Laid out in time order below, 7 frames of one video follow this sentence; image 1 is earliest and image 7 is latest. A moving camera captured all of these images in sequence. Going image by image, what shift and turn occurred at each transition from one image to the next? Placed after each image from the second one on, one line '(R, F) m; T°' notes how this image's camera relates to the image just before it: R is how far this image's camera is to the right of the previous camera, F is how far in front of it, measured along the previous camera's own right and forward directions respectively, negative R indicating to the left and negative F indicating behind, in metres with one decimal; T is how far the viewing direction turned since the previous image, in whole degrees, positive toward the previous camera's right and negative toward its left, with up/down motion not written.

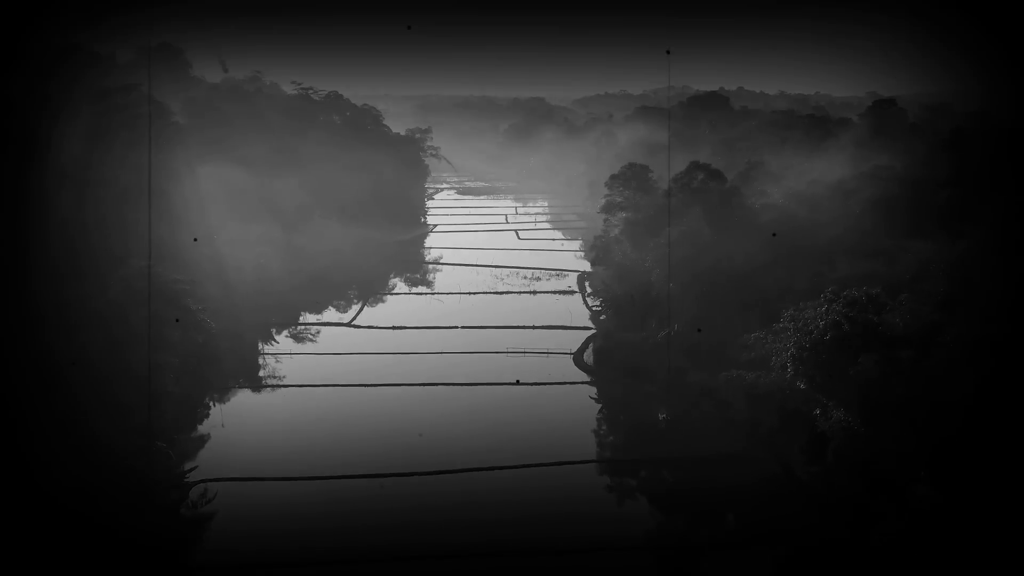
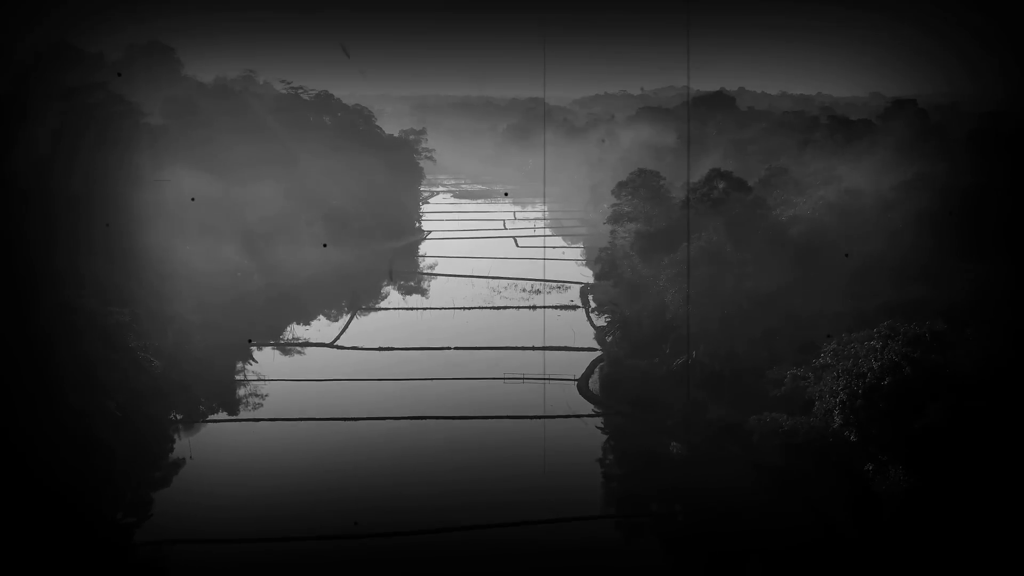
(0.0, +2.1) m; 0°
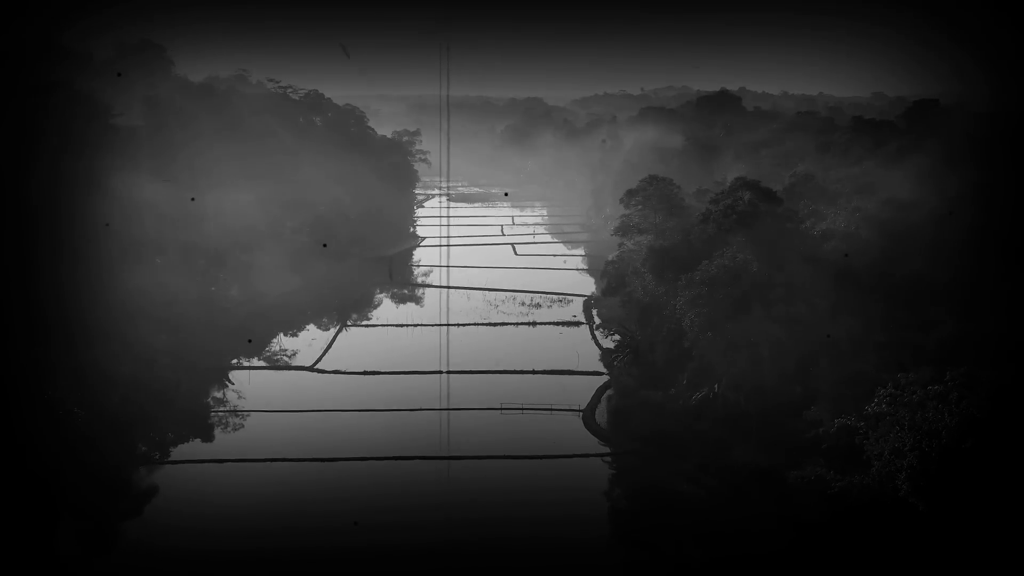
(0.0, +2.0) m; 0°
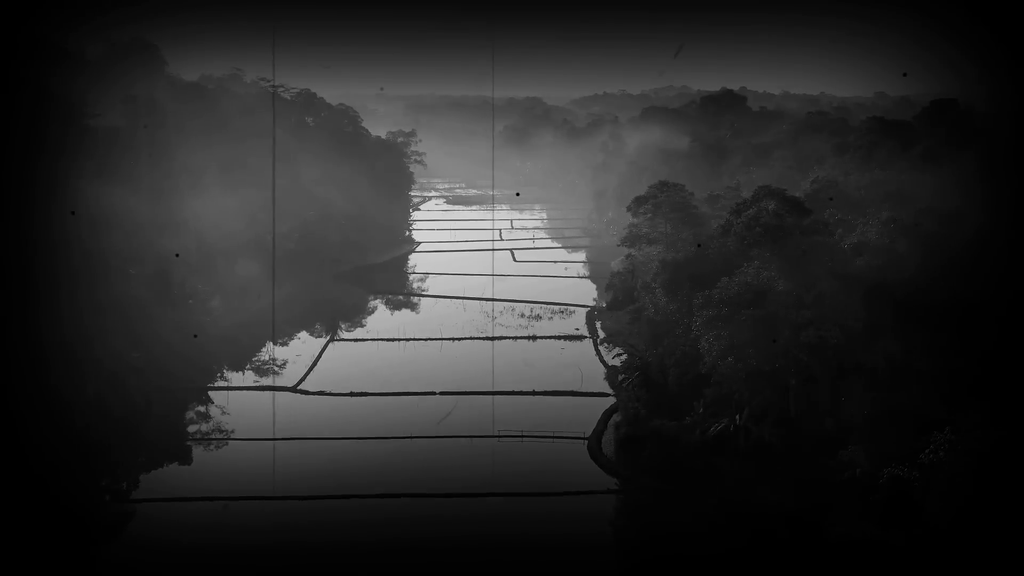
(0.0, +1.5) m; 0°
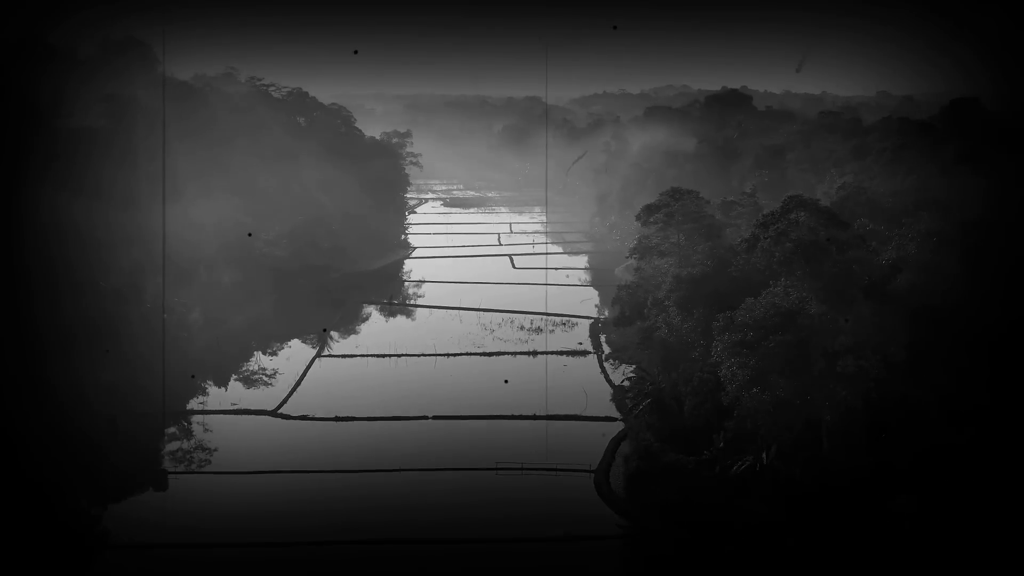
(0.0, +1.5) m; 0°
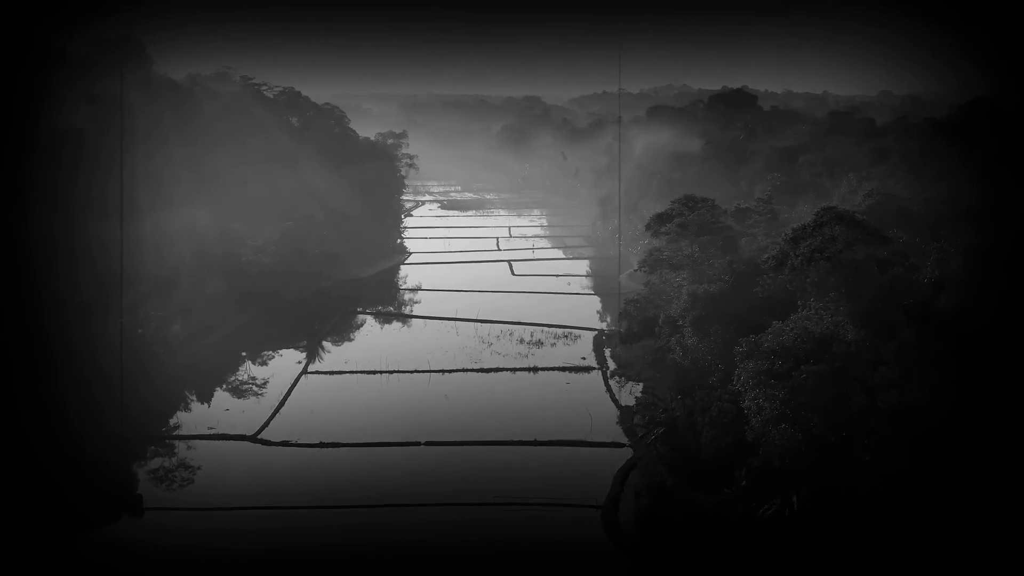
(0.0, +1.3) m; 0°
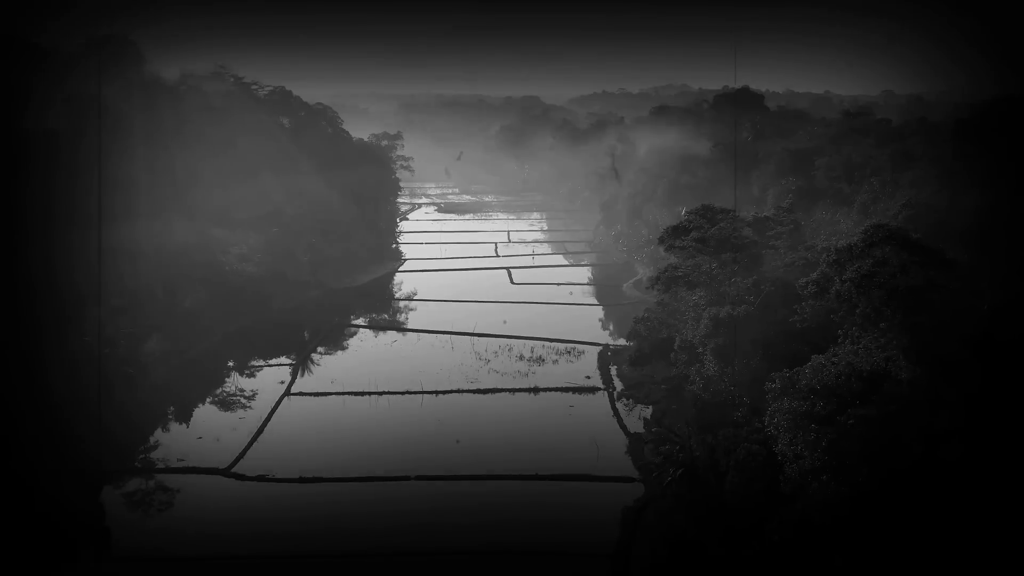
(0.0, +1.5) m; 0°
